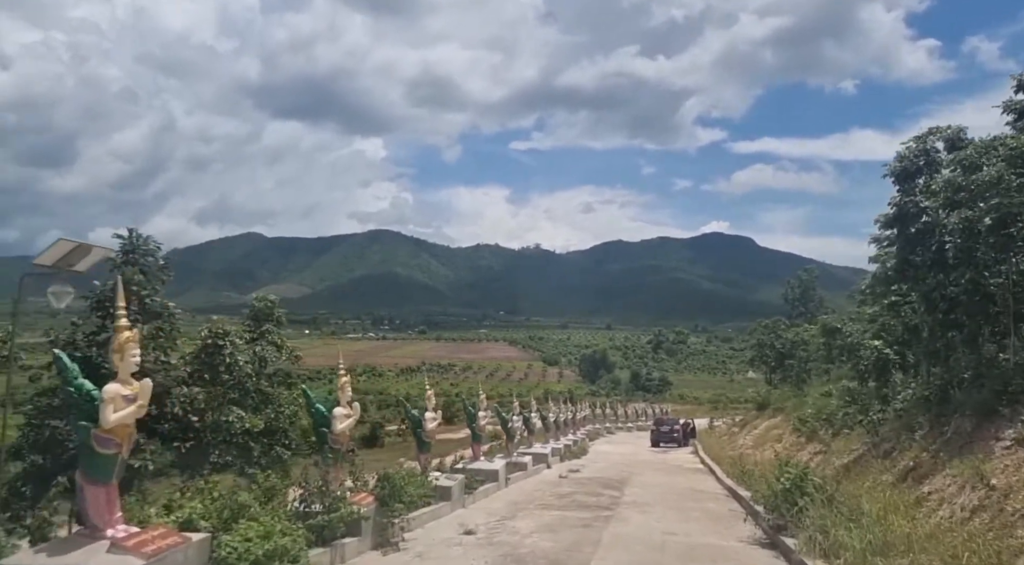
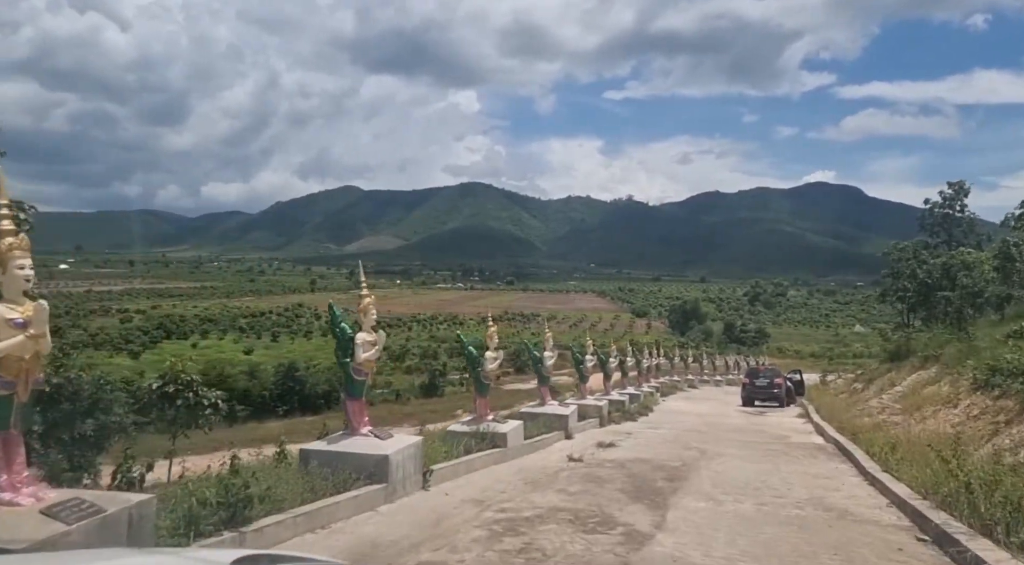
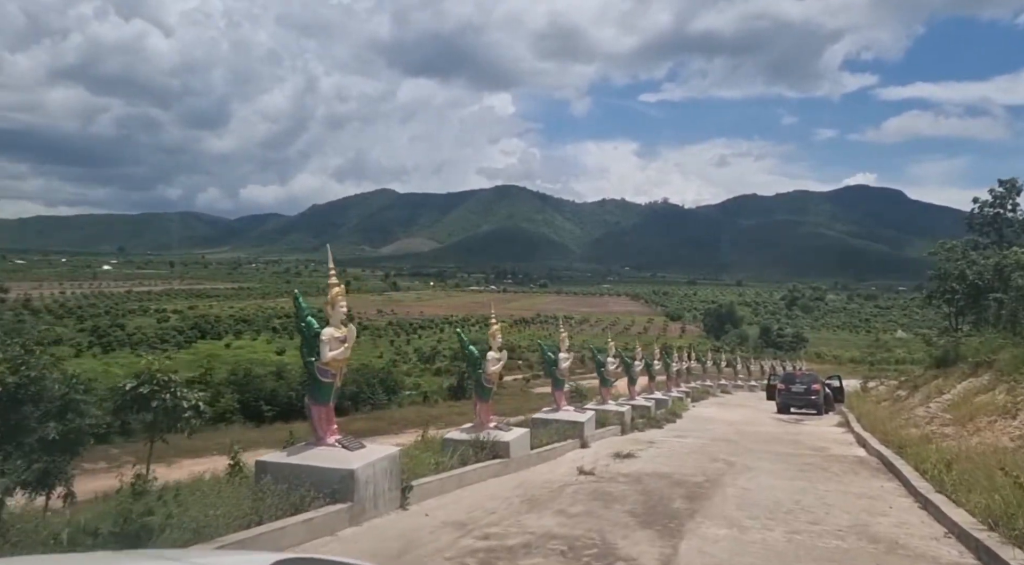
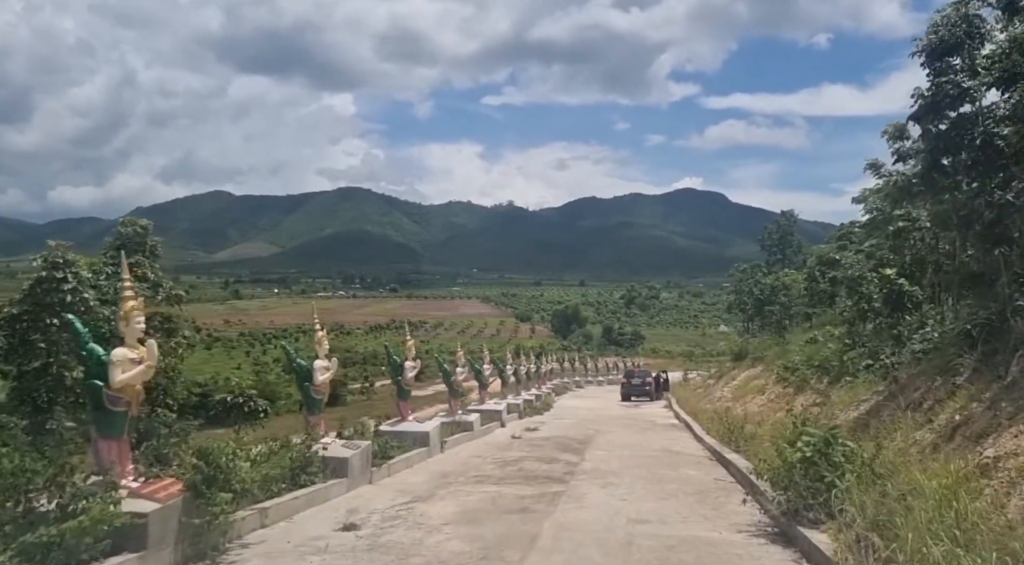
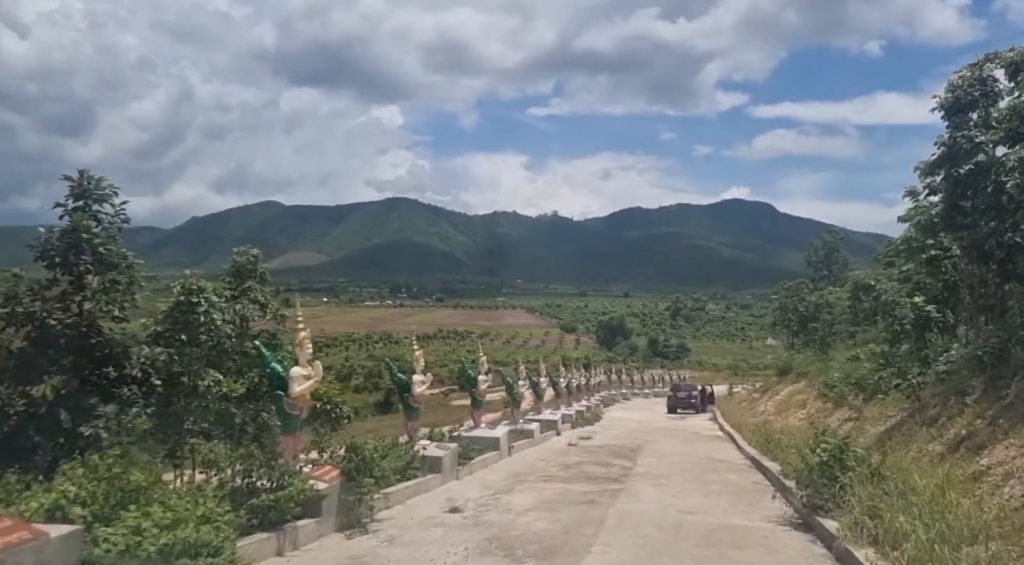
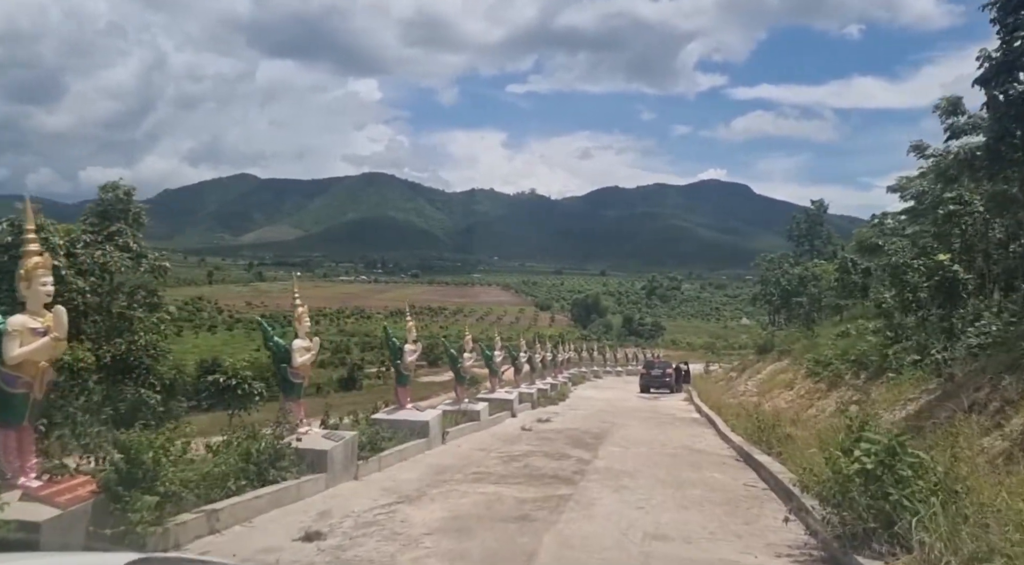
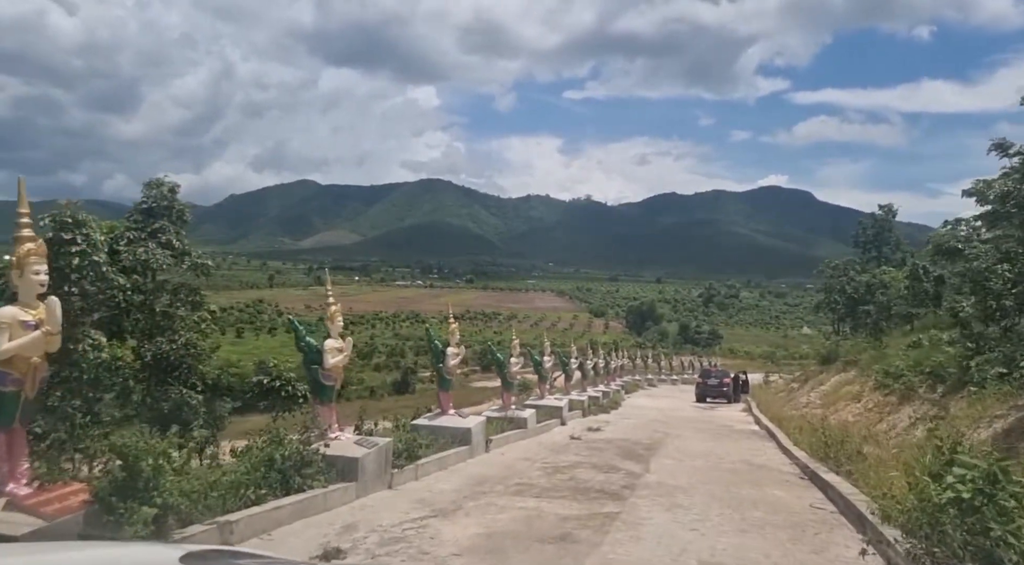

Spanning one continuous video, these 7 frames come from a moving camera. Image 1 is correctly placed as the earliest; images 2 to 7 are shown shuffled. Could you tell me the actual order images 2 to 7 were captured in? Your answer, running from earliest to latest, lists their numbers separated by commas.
5, 4, 6, 7, 2, 3
